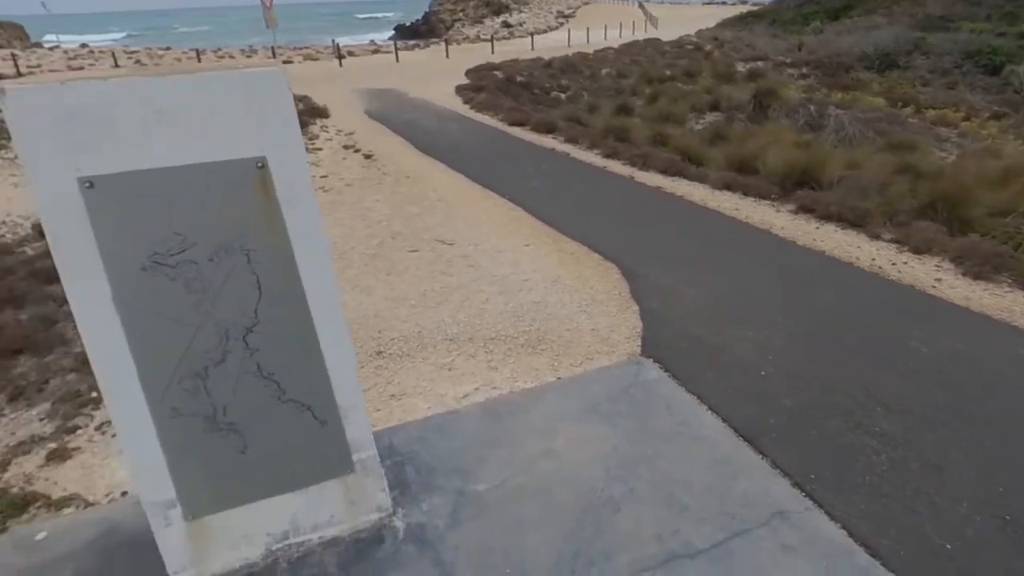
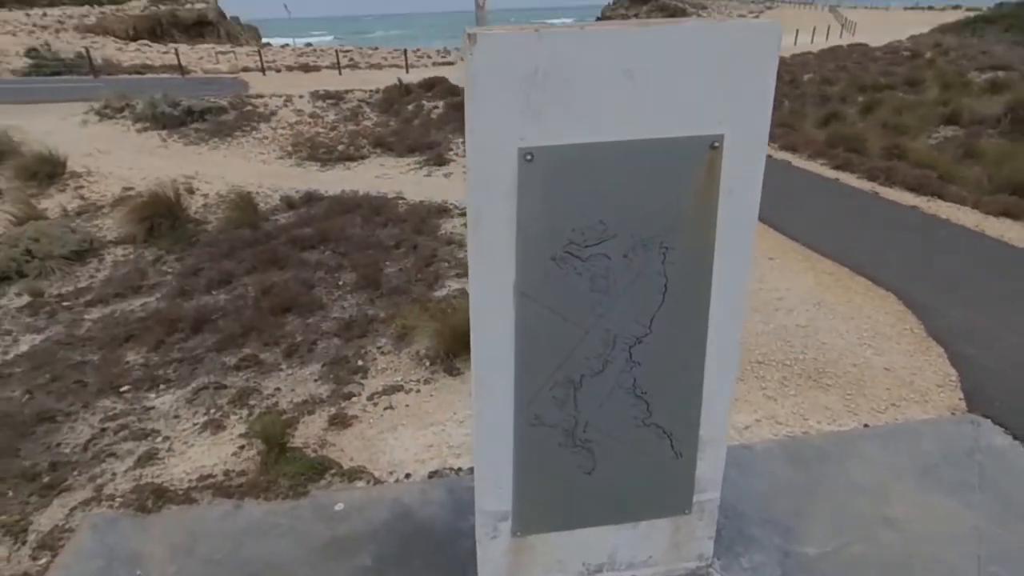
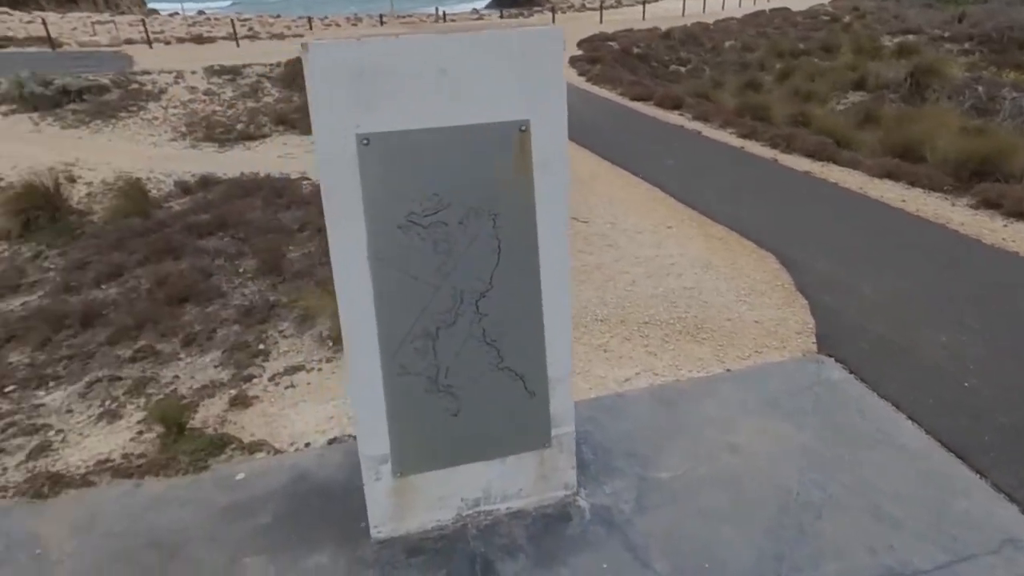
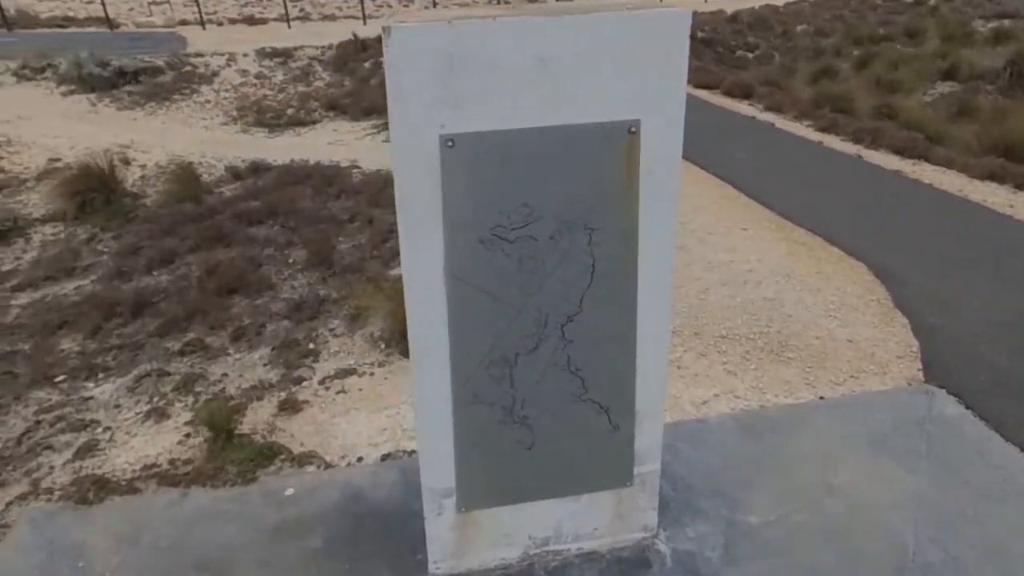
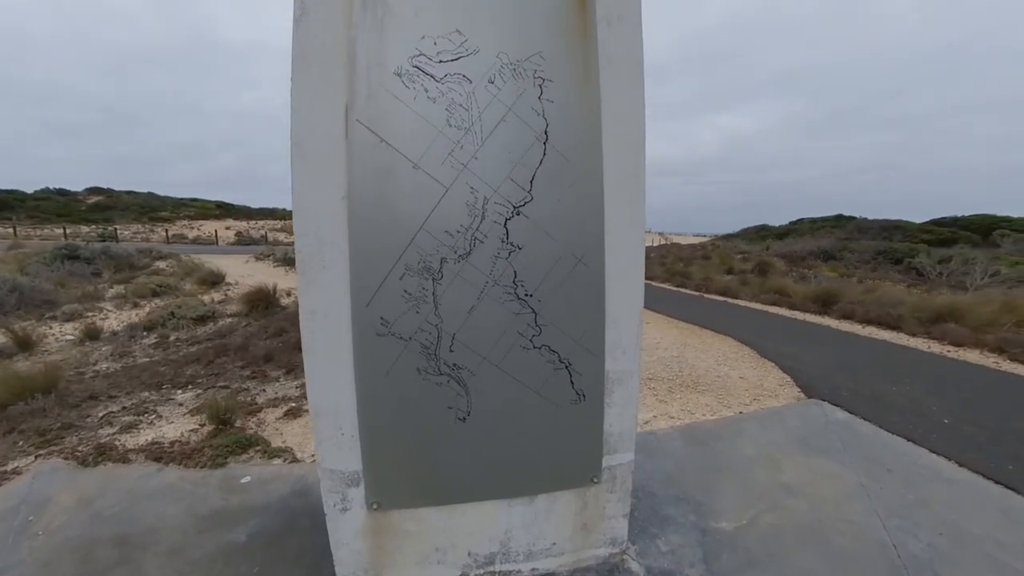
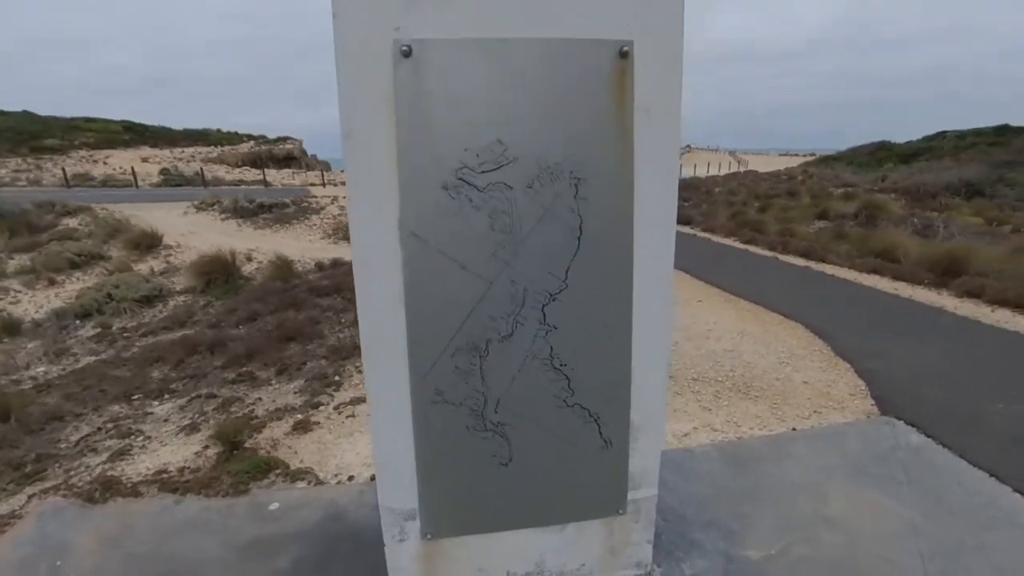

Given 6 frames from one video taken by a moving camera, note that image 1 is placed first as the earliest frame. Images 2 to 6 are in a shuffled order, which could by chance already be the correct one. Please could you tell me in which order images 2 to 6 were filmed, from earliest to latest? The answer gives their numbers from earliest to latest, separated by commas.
3, 4, 2, 6, 5
